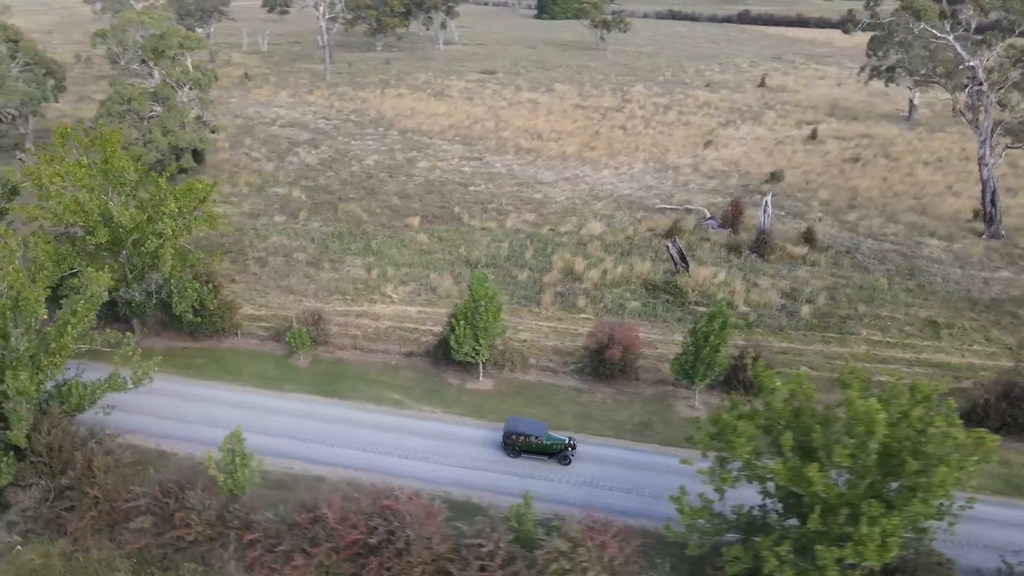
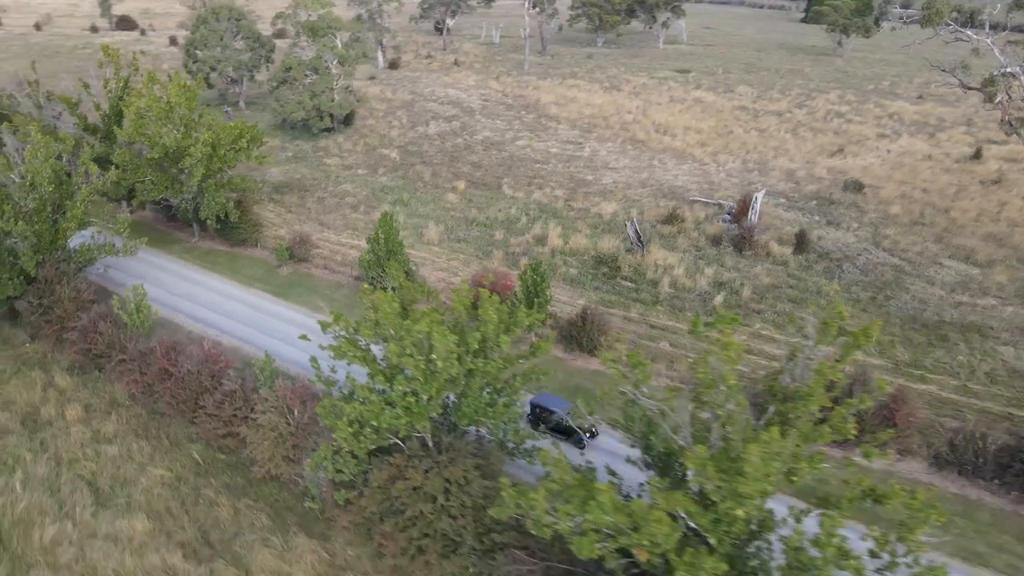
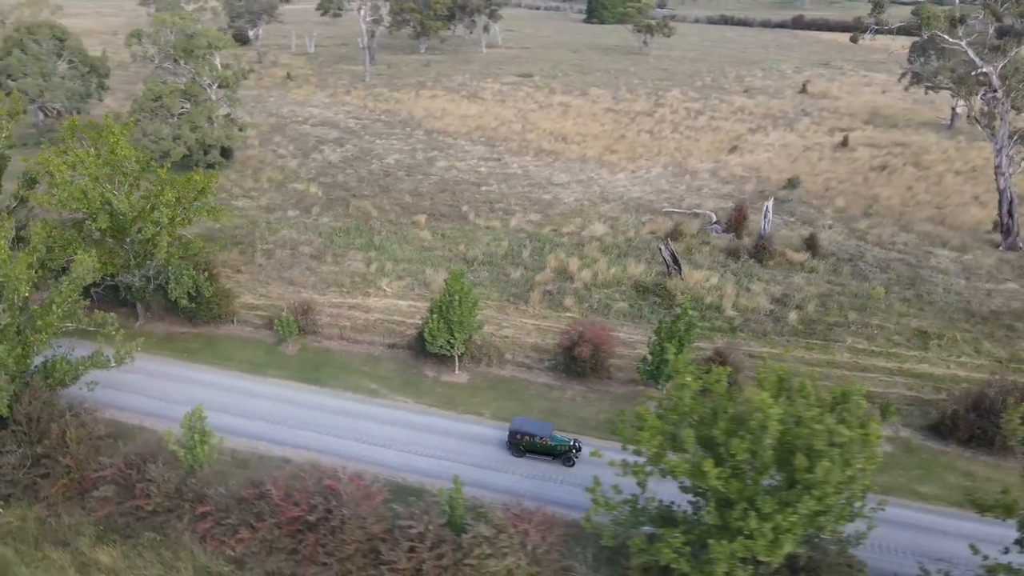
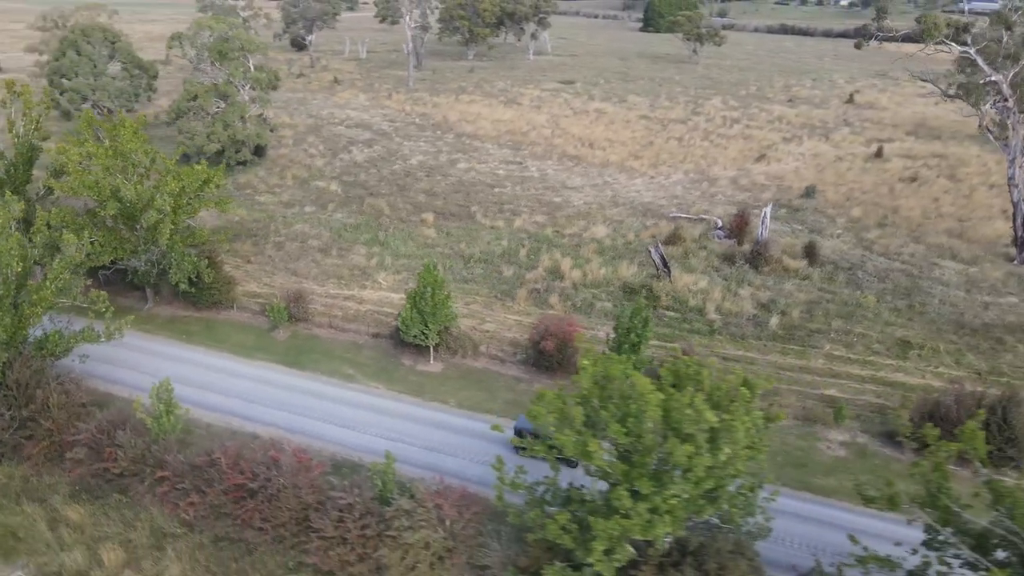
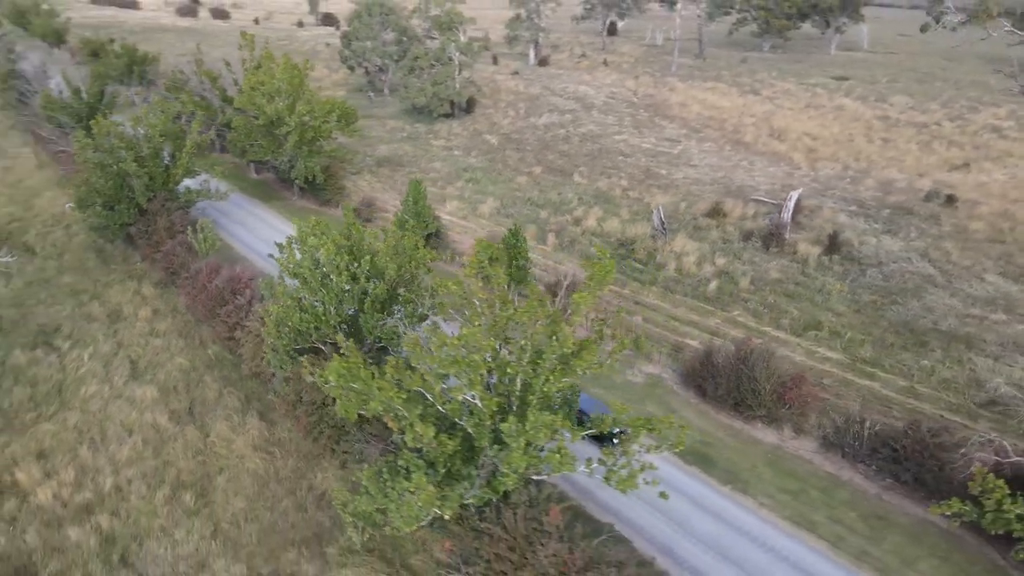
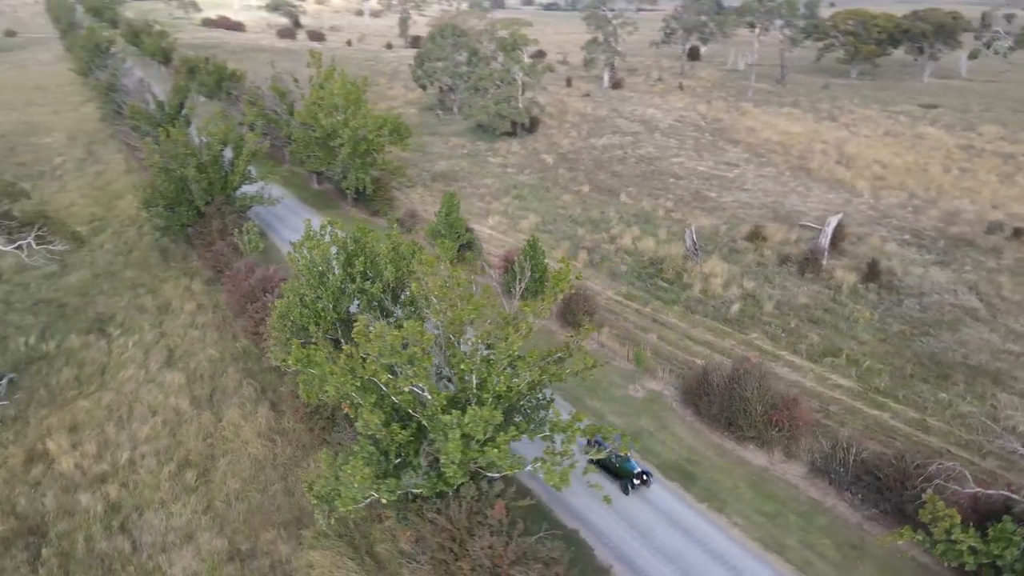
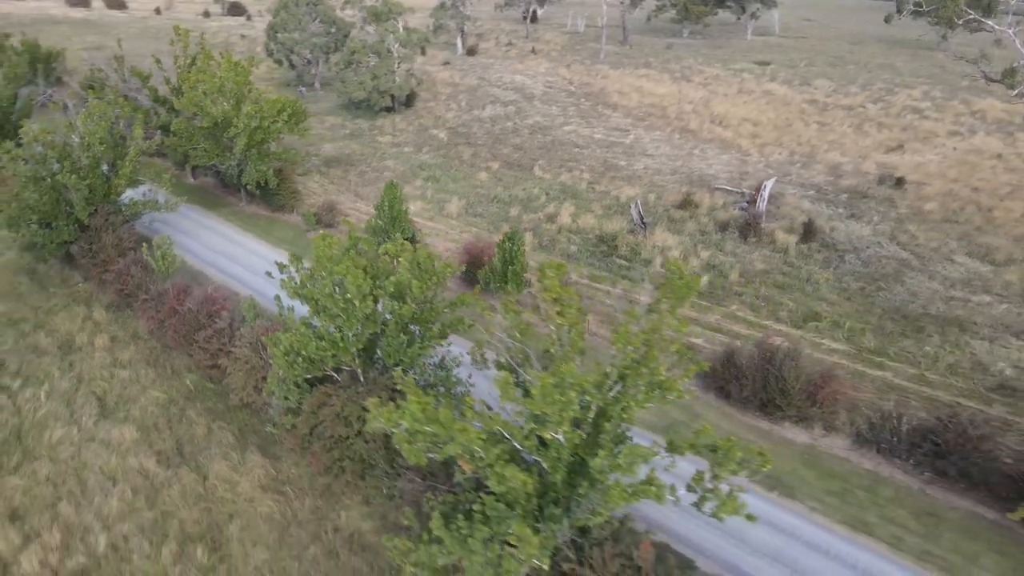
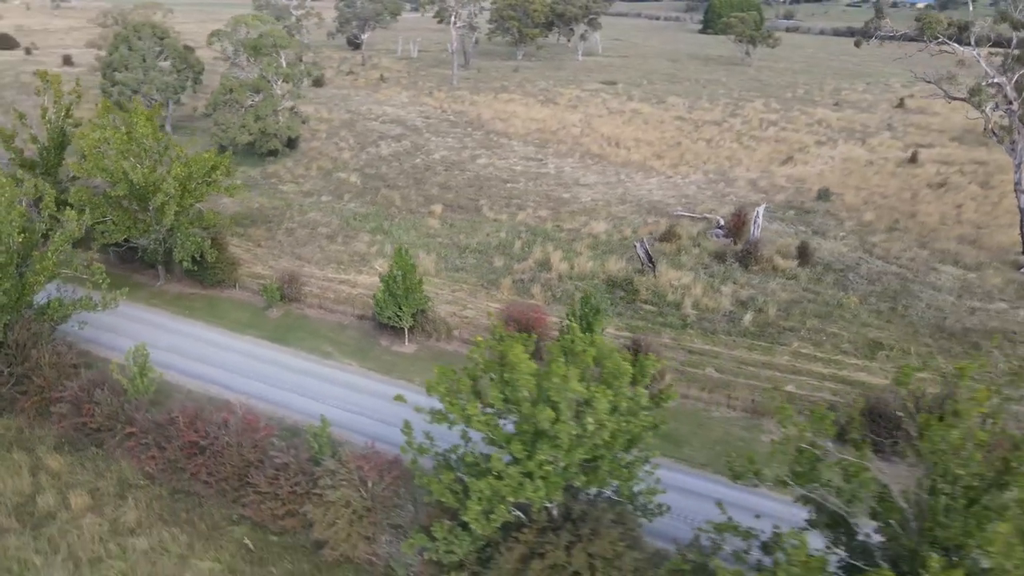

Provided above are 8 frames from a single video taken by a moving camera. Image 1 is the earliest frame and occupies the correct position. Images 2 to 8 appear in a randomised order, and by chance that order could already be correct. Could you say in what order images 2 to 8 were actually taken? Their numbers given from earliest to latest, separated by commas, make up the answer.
3, 4, 8, 2, 7, 5, 6
